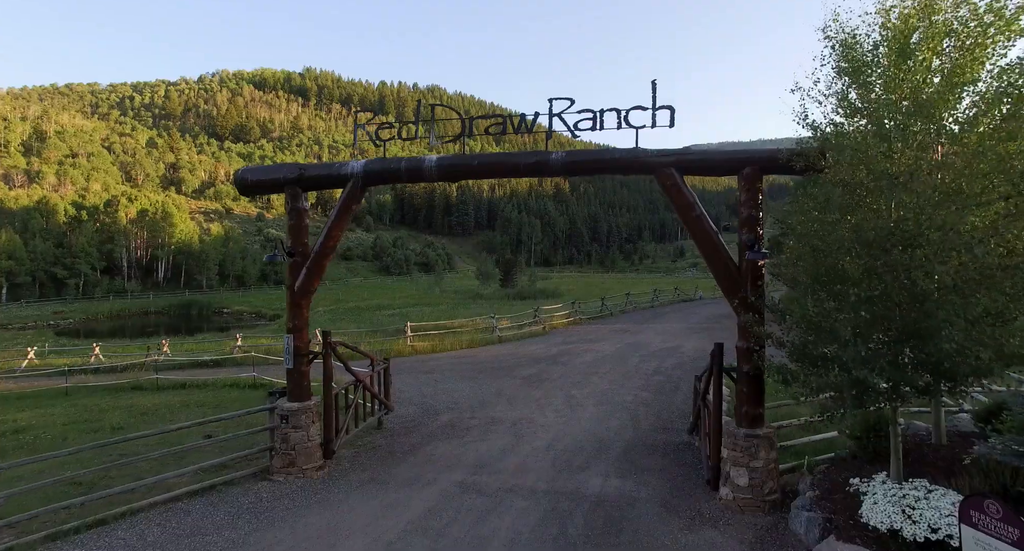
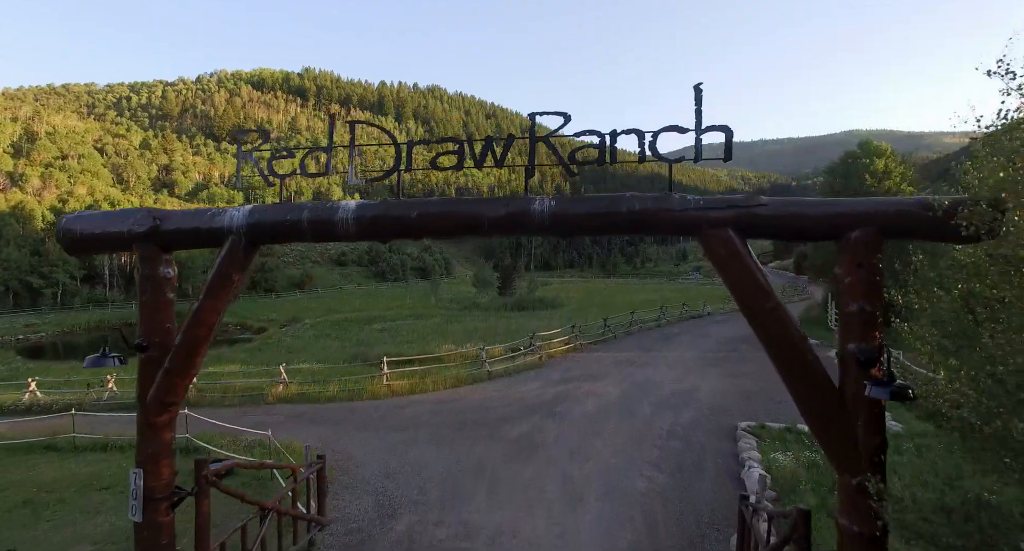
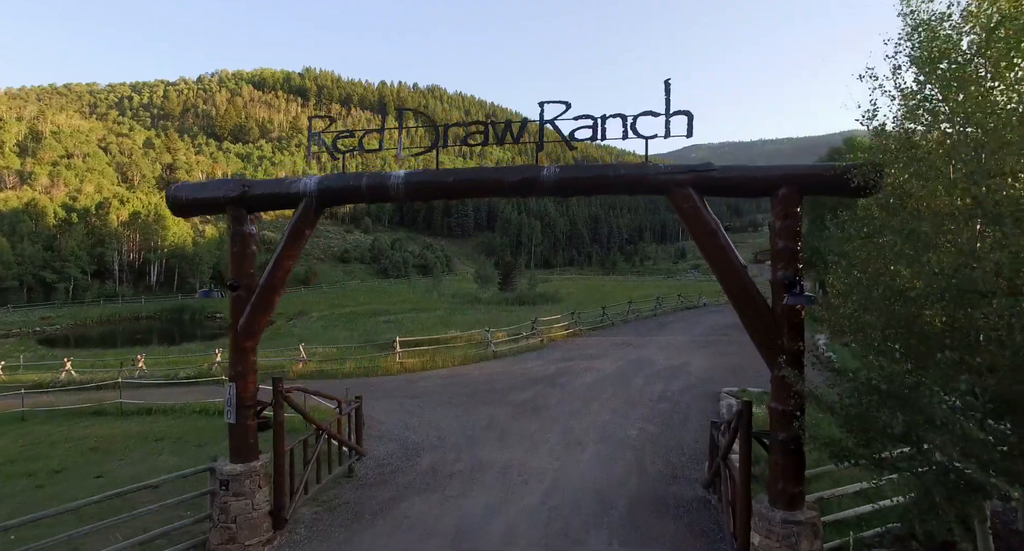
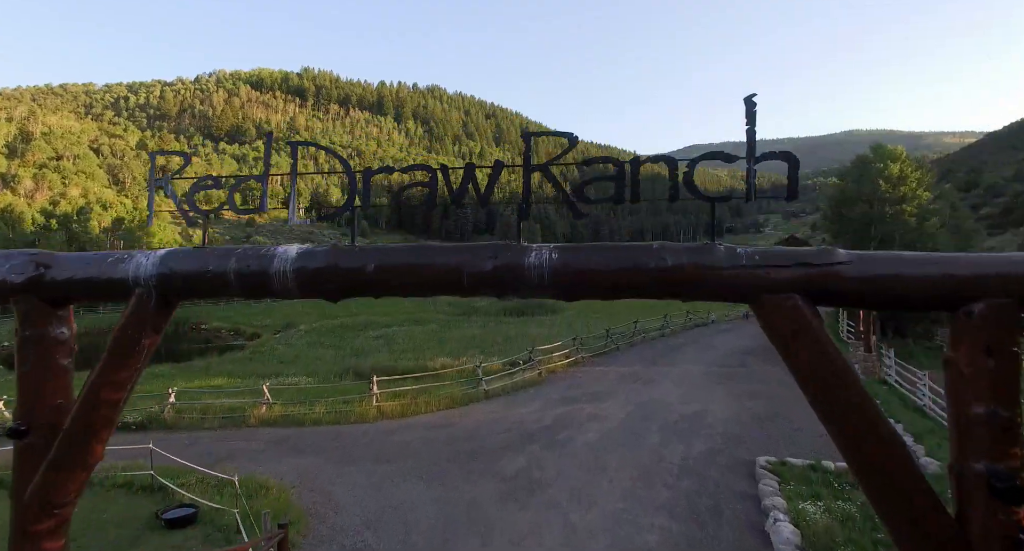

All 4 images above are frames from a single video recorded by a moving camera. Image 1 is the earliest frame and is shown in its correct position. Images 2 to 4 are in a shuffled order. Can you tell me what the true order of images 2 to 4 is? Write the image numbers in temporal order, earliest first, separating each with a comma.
3, 2, 4
